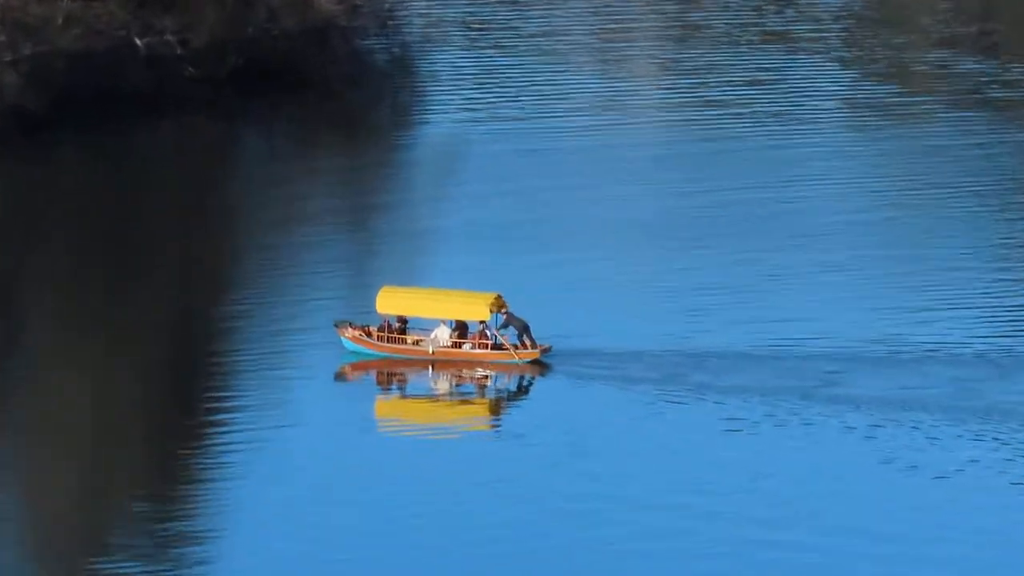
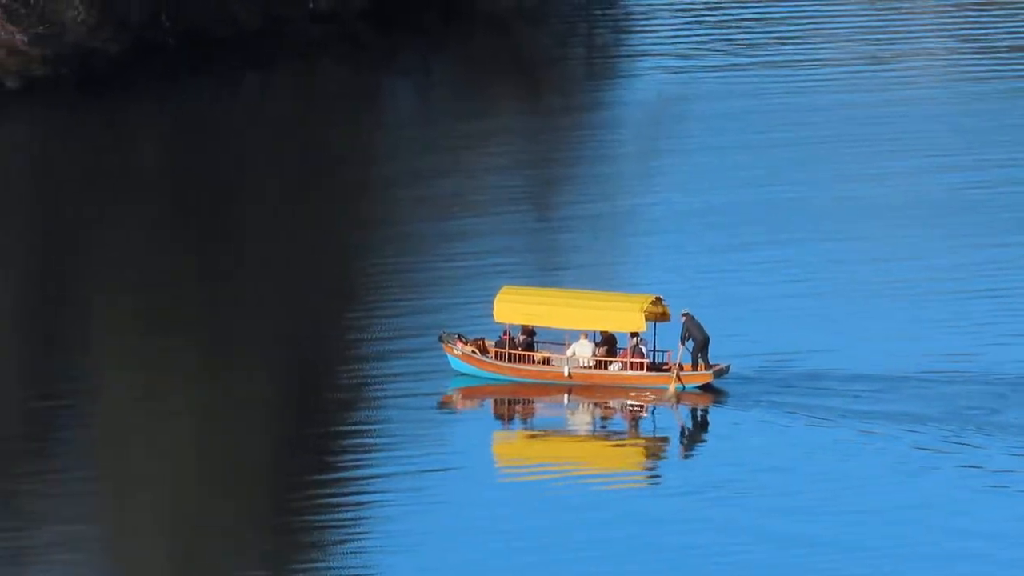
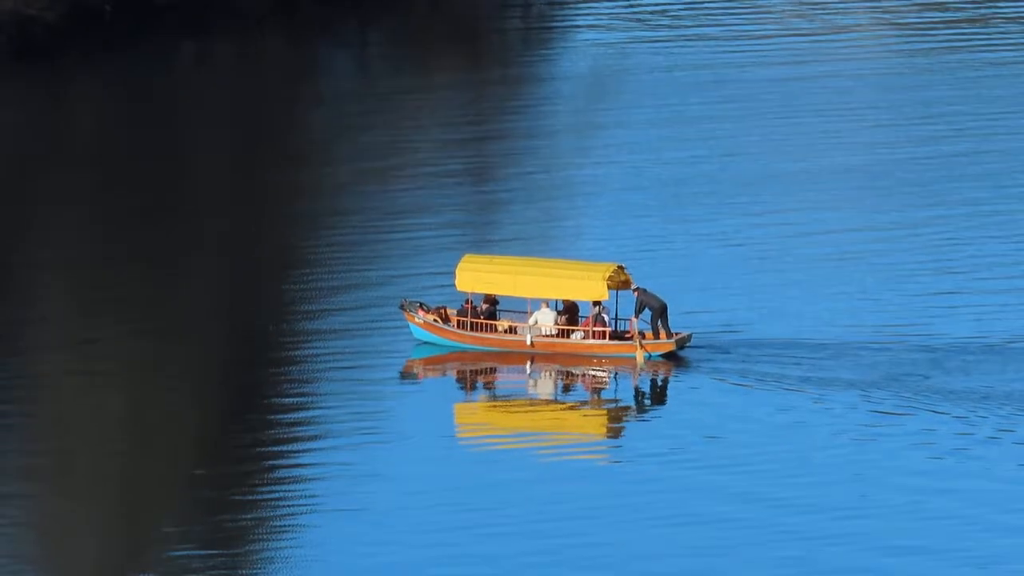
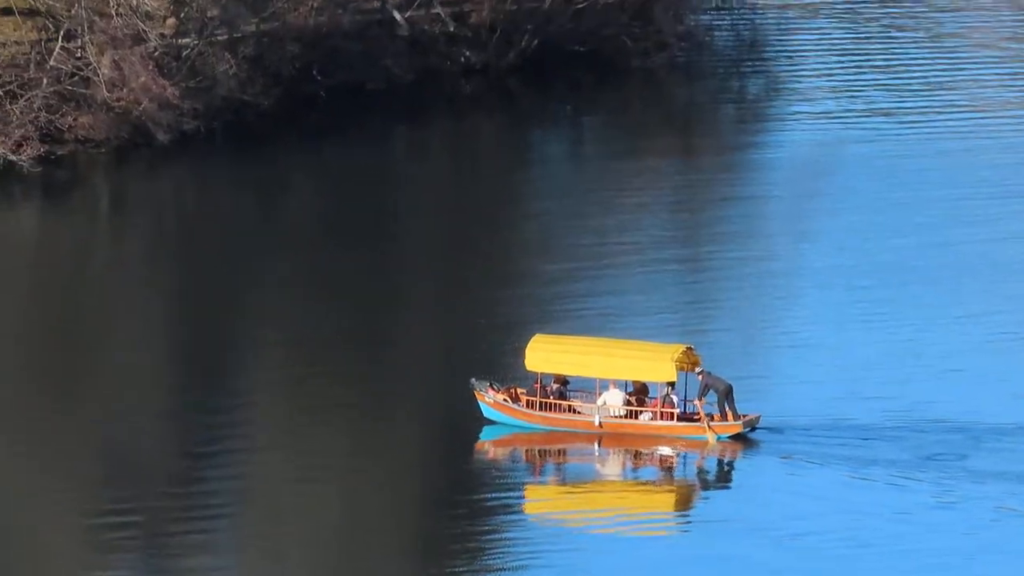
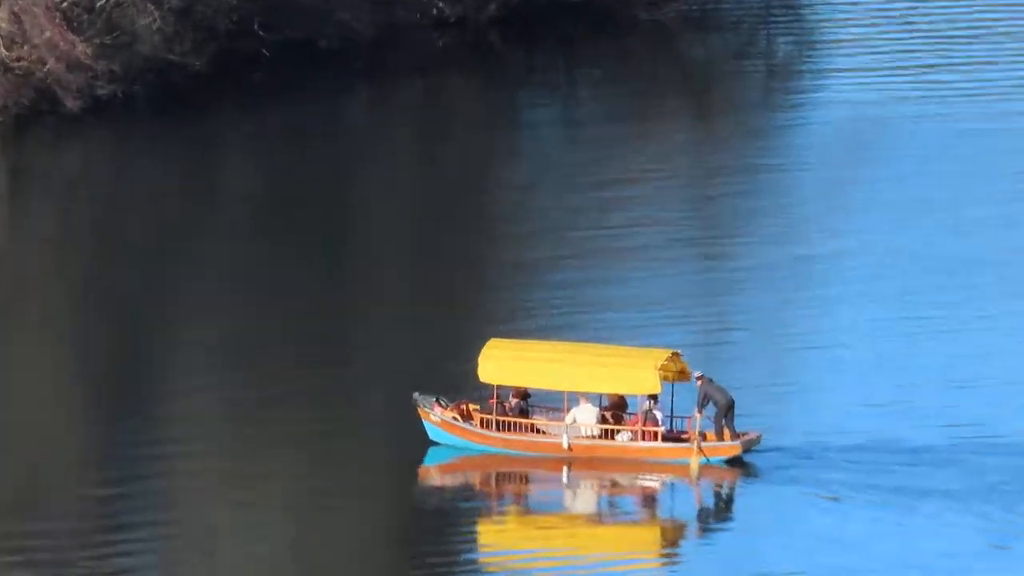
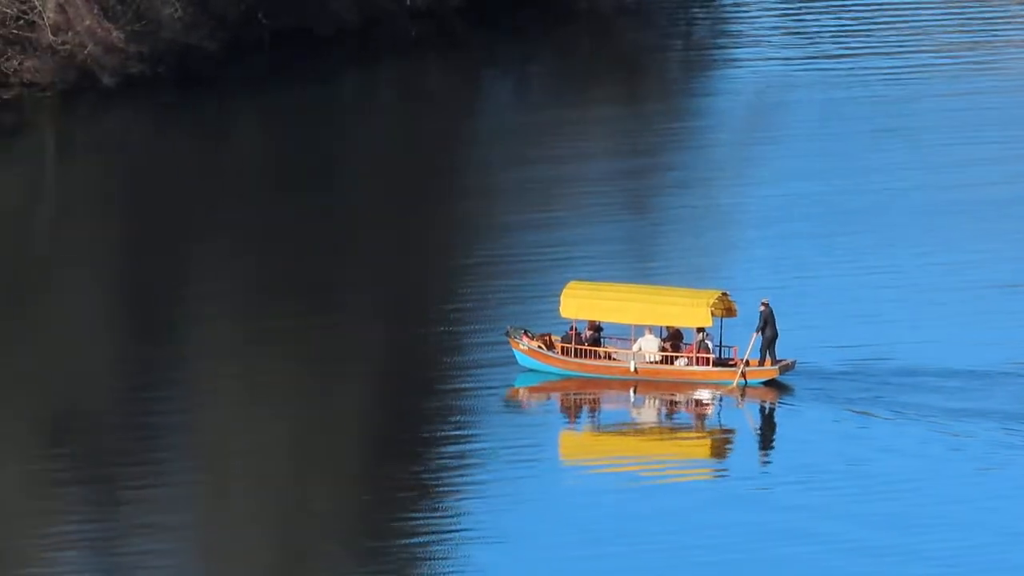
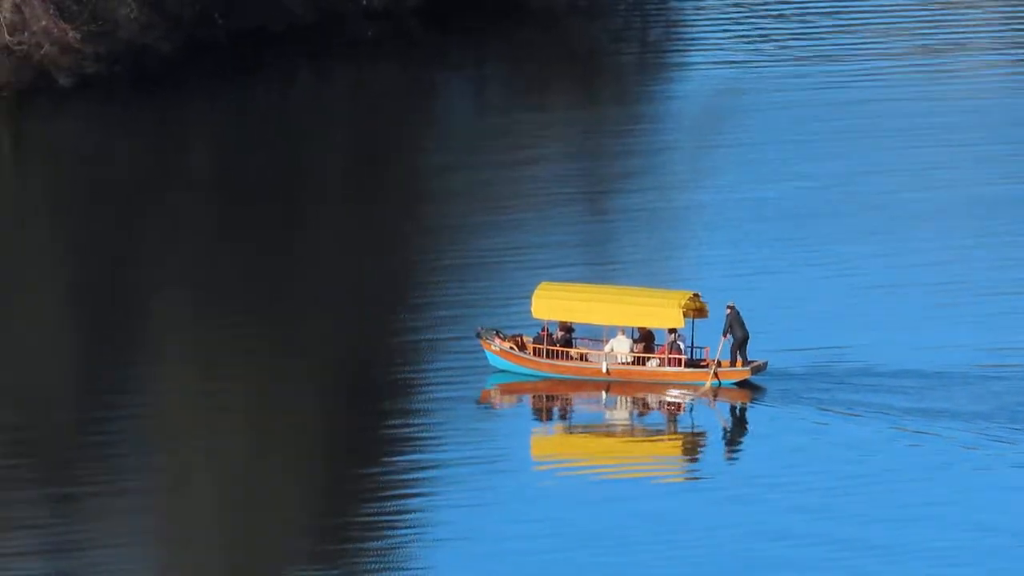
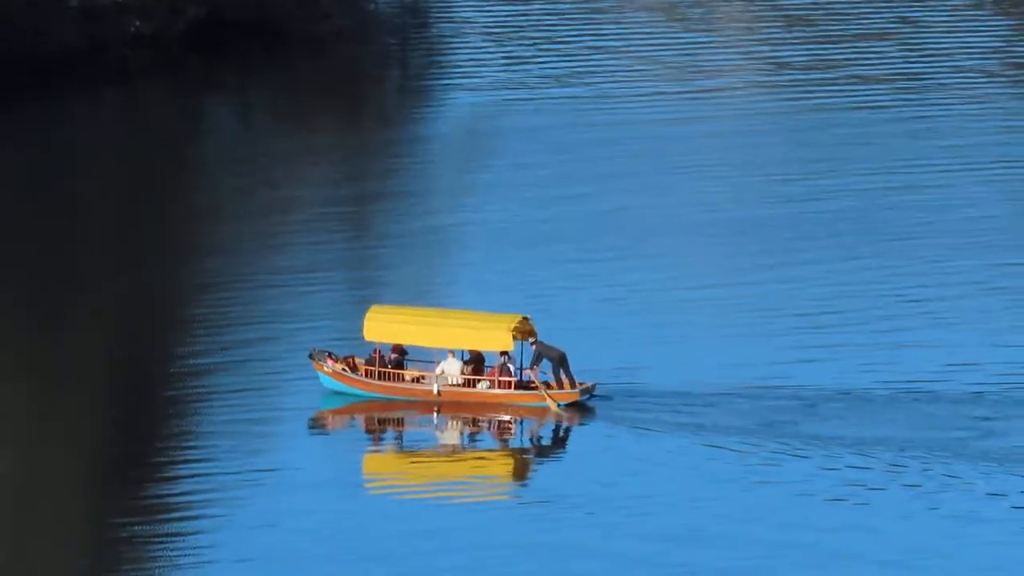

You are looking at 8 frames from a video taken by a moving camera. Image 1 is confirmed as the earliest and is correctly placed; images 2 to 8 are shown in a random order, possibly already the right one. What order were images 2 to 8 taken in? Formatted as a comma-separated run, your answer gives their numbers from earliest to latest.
8, 3, 2, 7, 6, 4, 5
